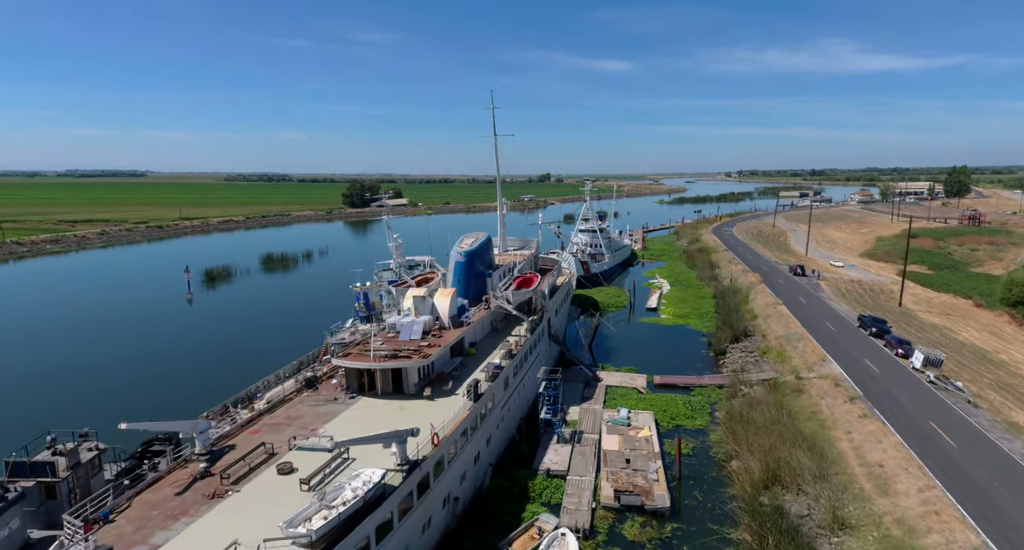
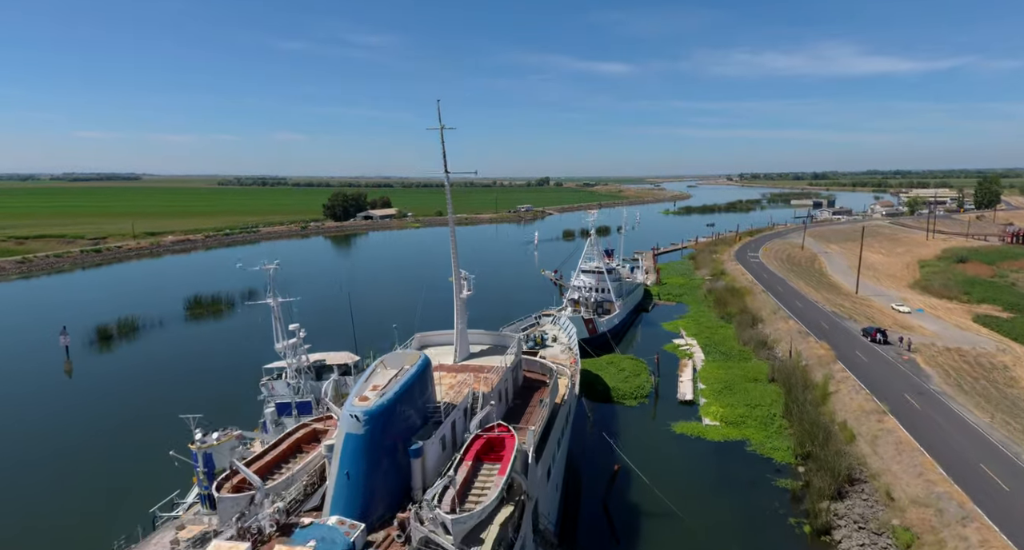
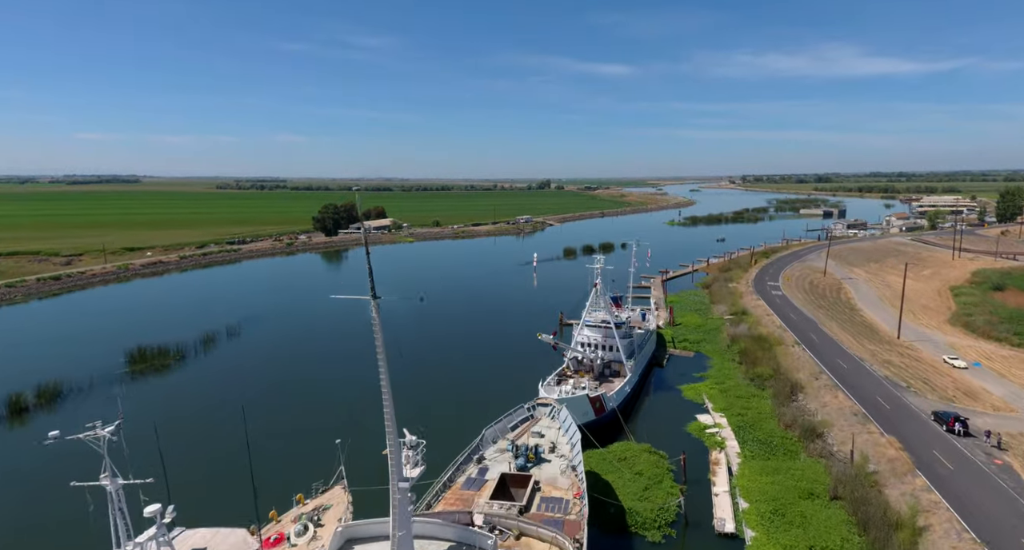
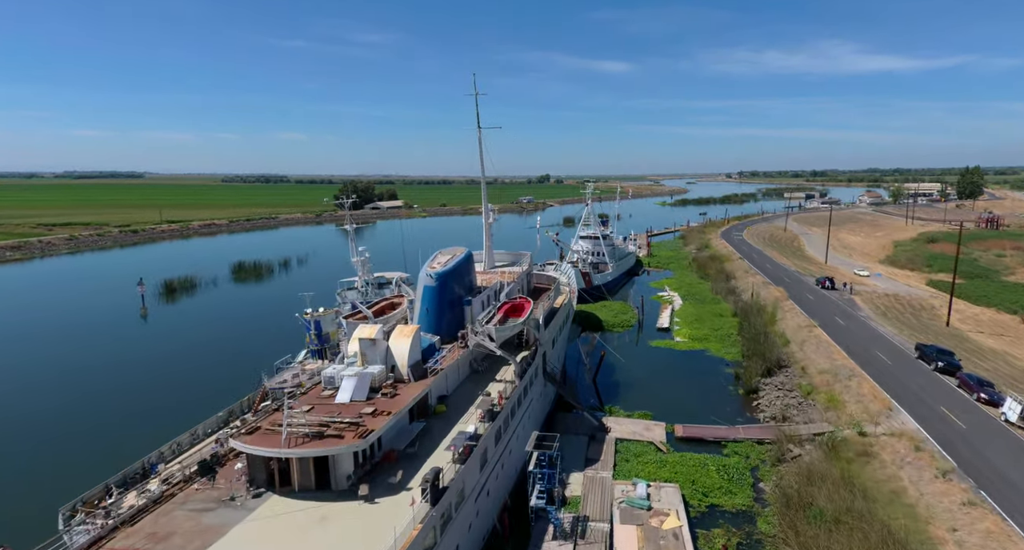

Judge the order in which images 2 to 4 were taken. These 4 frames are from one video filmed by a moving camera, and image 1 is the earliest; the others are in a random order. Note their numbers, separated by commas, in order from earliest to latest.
4, 2, 3
